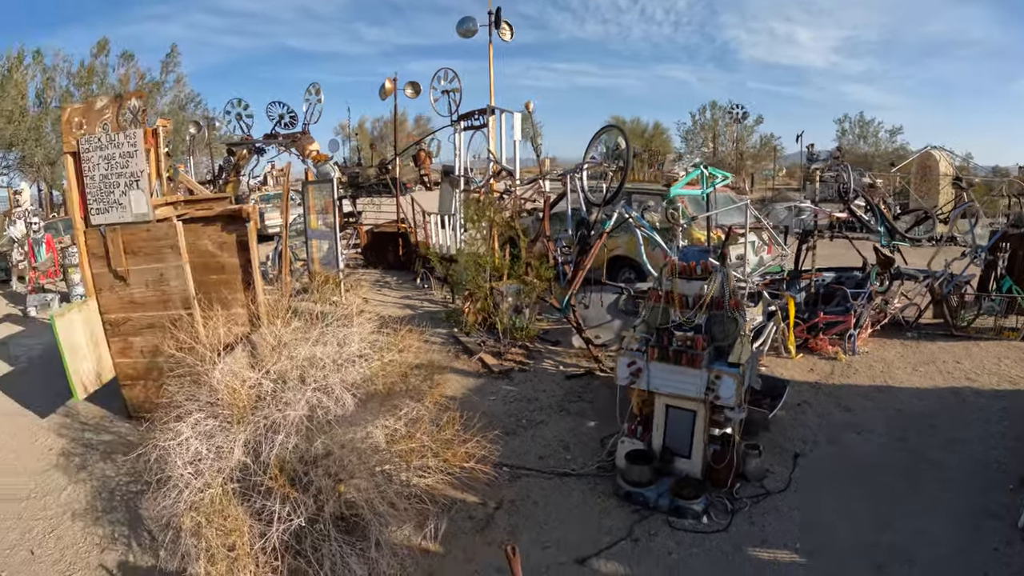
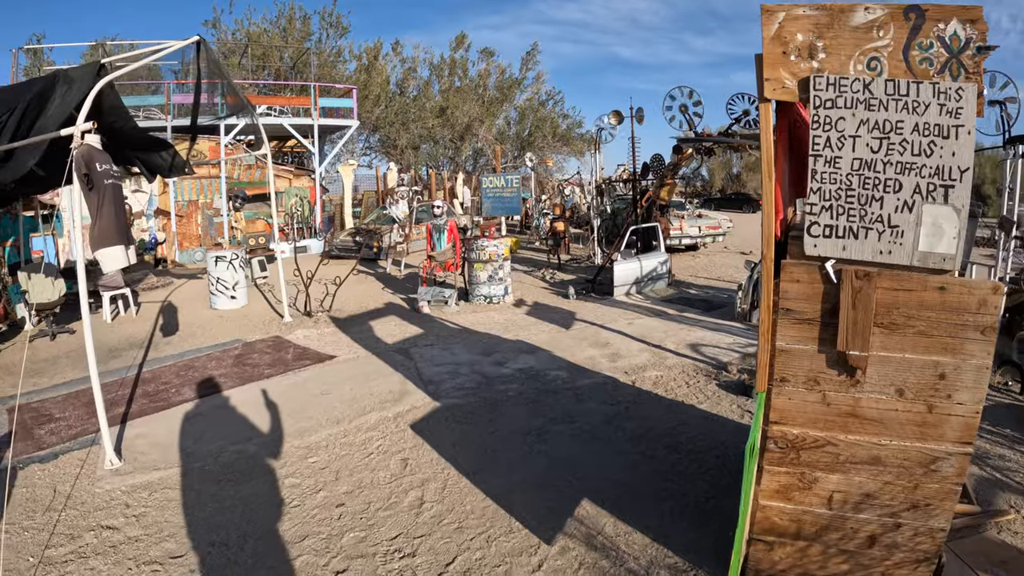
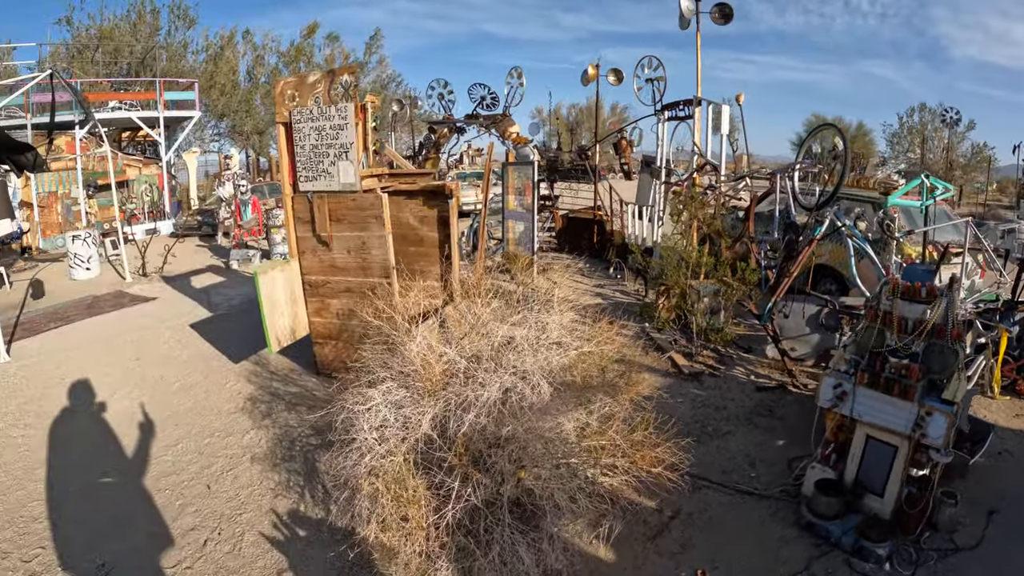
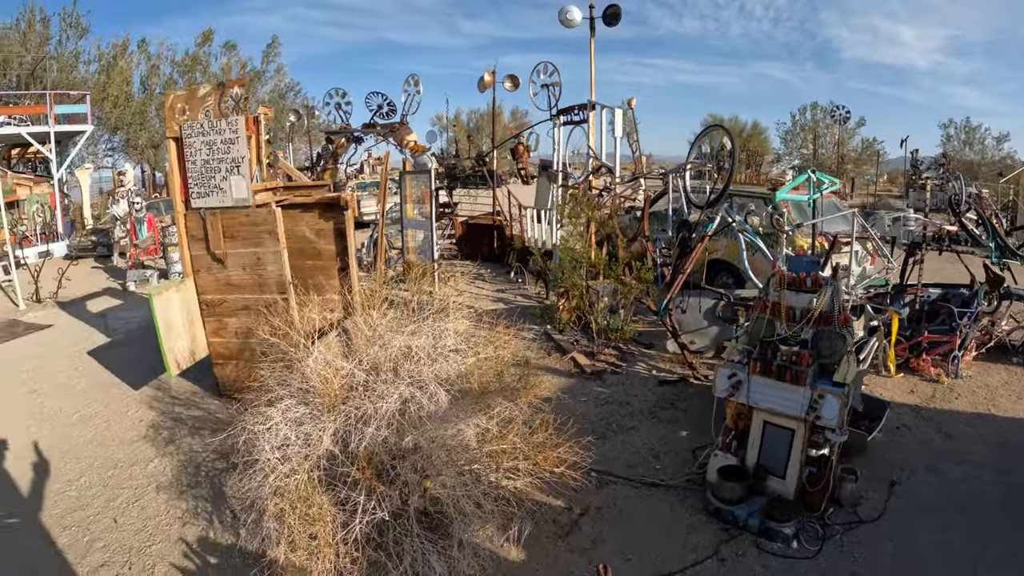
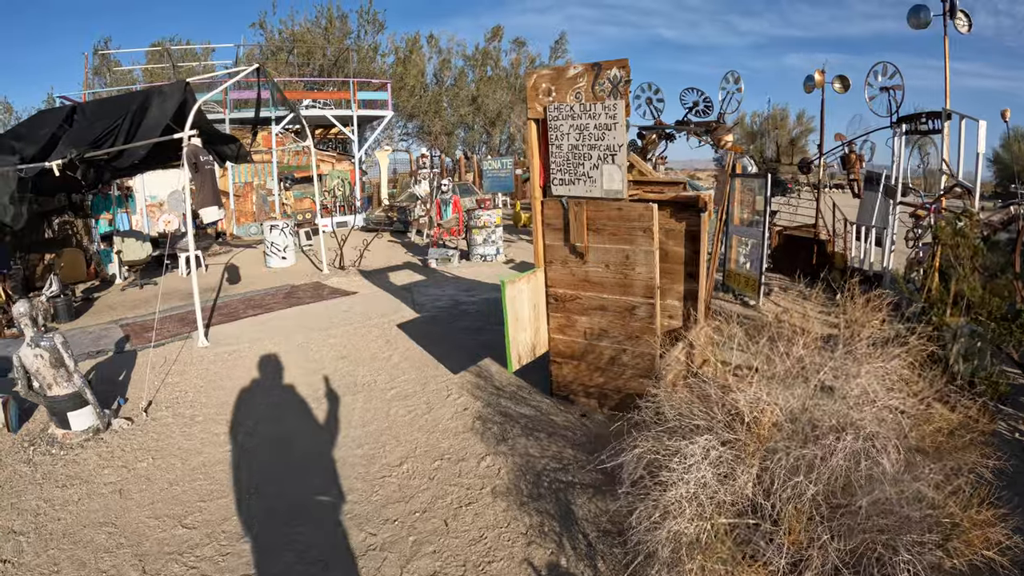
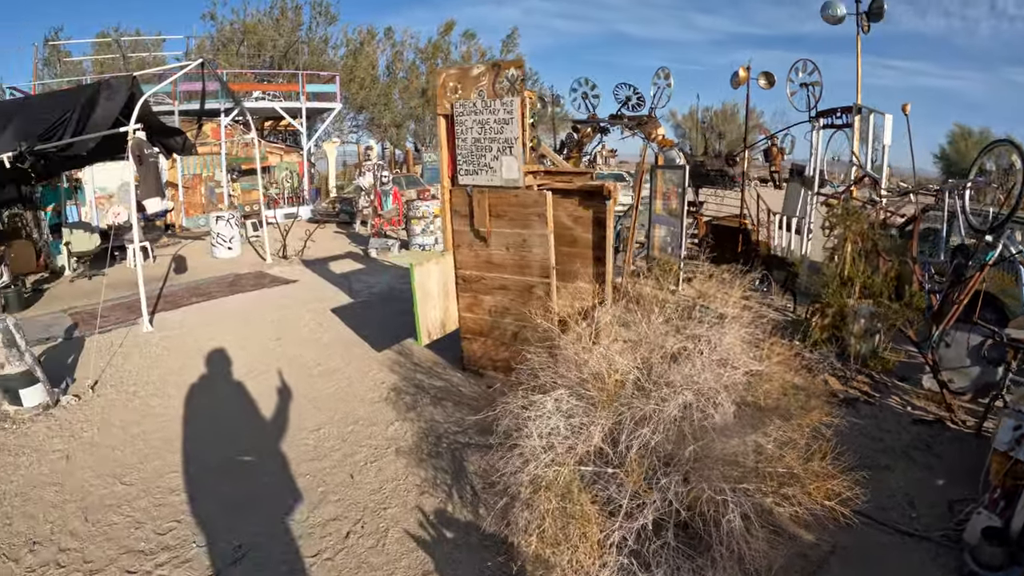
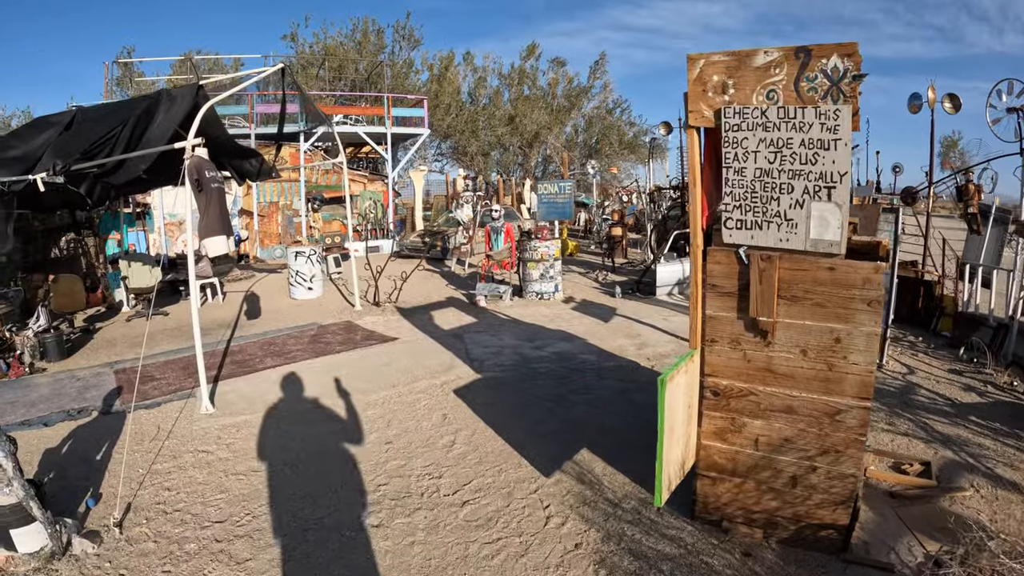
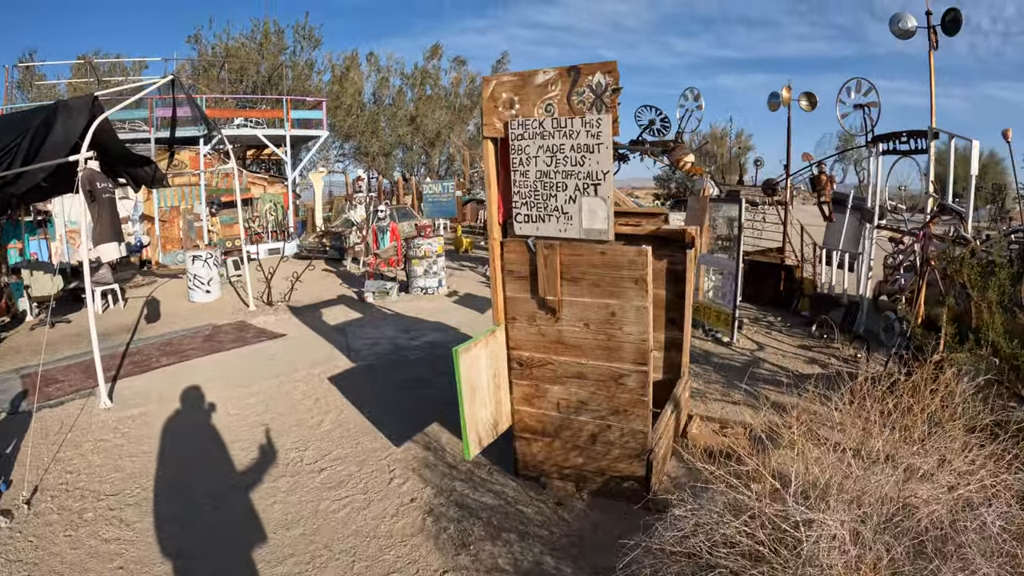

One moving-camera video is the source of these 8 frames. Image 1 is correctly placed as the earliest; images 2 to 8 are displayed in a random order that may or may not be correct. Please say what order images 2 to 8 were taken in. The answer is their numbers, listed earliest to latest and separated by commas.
4, 3, 6, 5, 8, 7, 2
